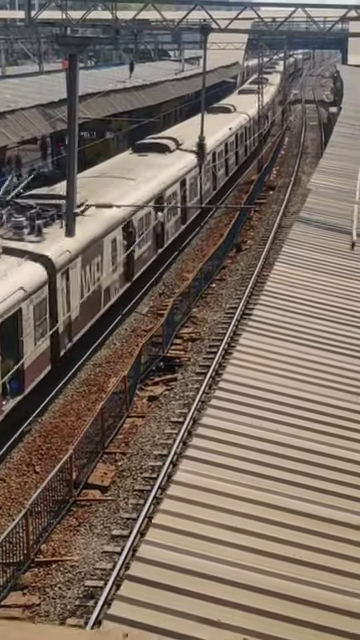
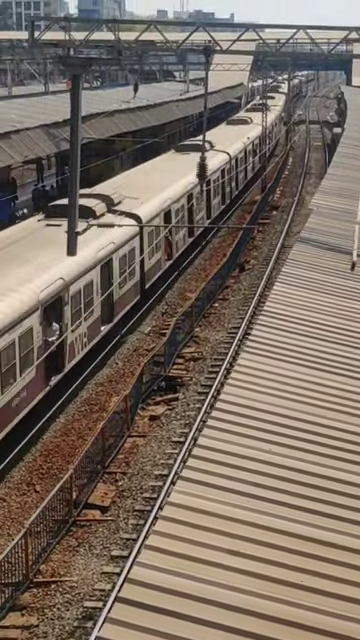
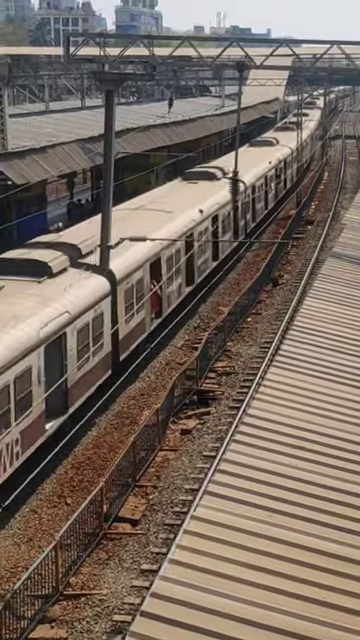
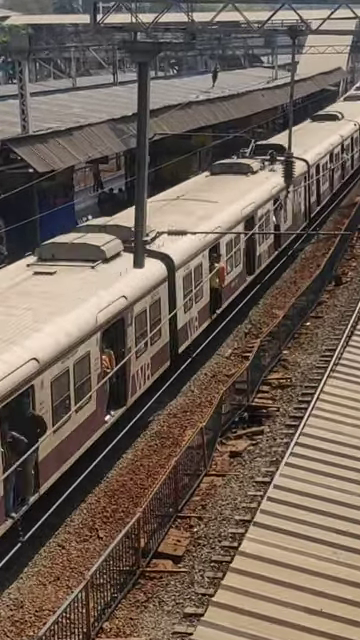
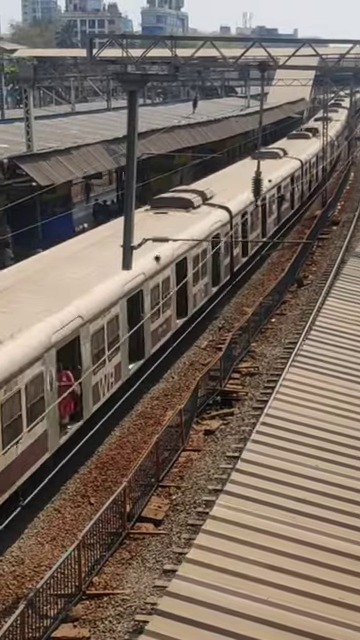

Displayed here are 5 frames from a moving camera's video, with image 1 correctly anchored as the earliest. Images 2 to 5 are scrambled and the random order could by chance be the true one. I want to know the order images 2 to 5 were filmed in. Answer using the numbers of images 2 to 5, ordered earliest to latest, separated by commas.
2, 3, 5, 4
